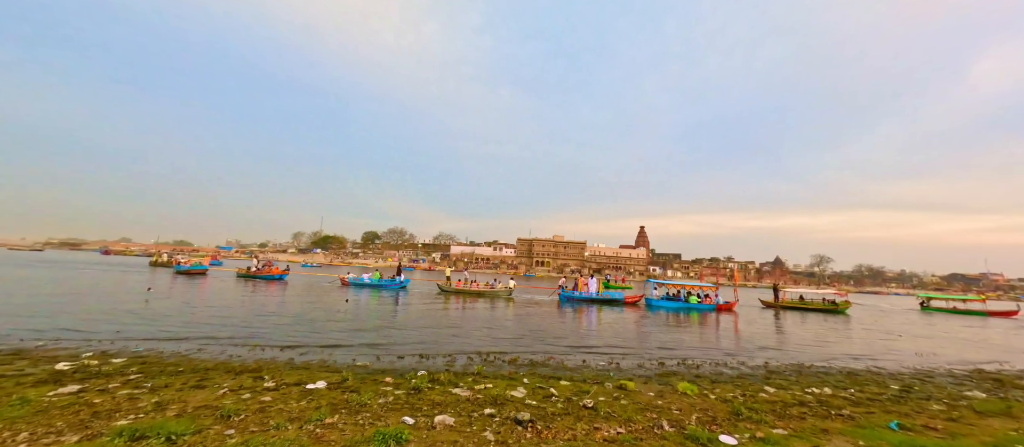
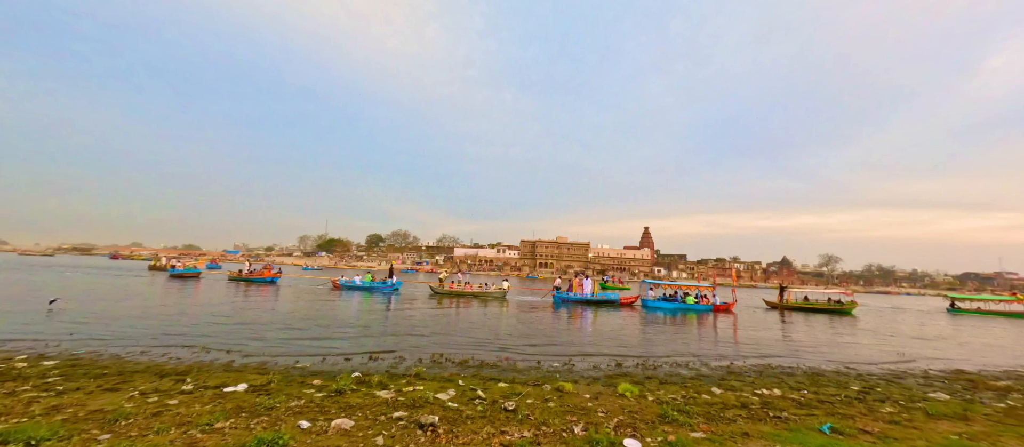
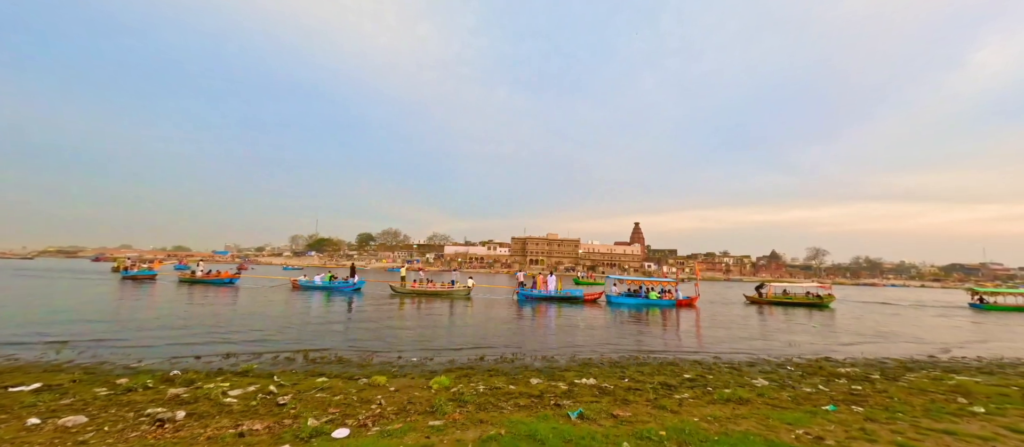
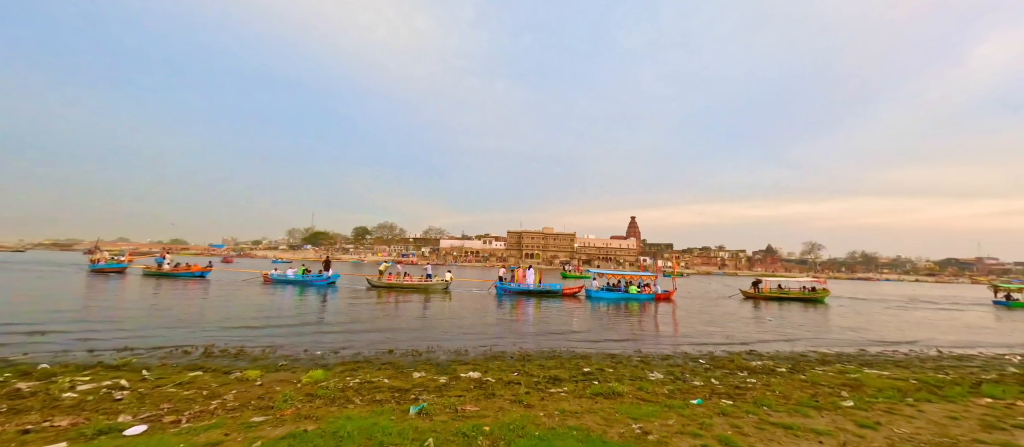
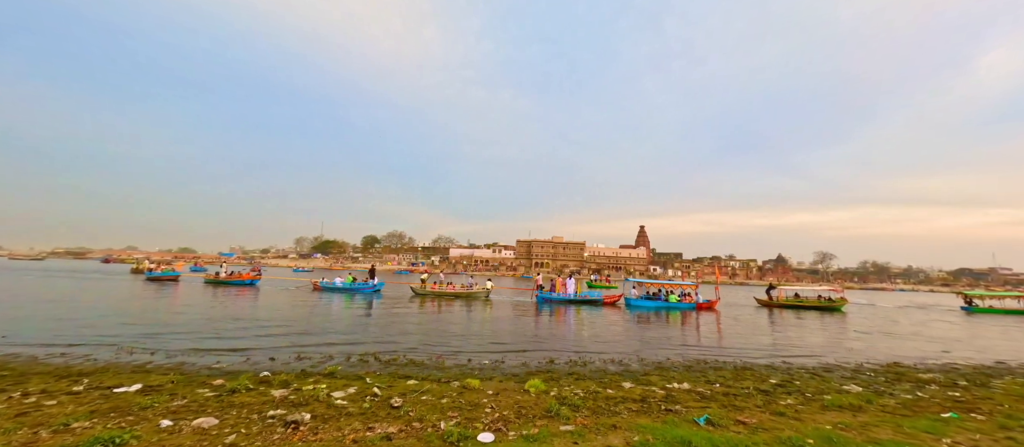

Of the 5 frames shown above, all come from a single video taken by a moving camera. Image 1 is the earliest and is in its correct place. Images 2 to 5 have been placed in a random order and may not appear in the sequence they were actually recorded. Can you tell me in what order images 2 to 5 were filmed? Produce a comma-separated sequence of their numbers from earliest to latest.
2, 5, 3, 4
